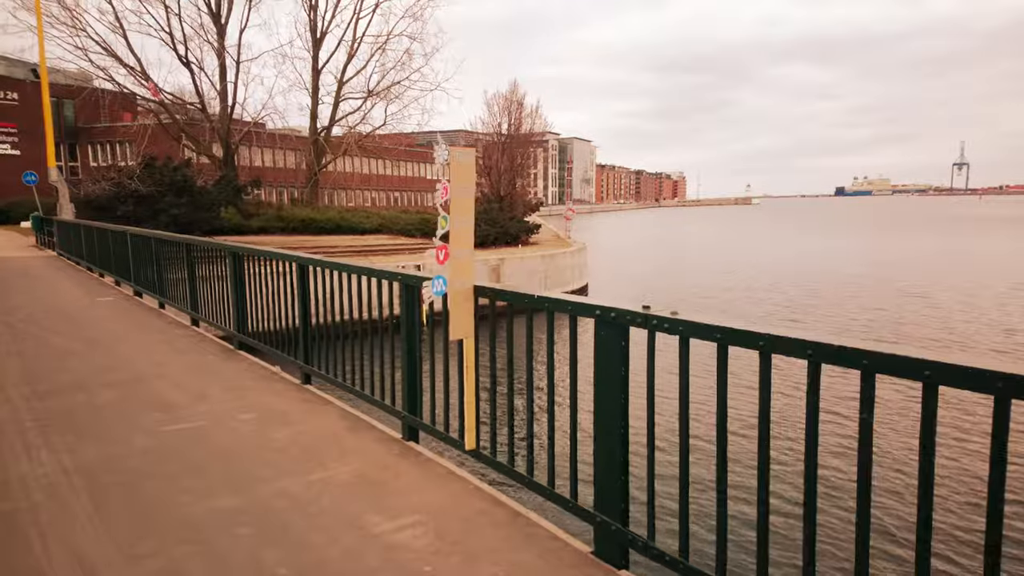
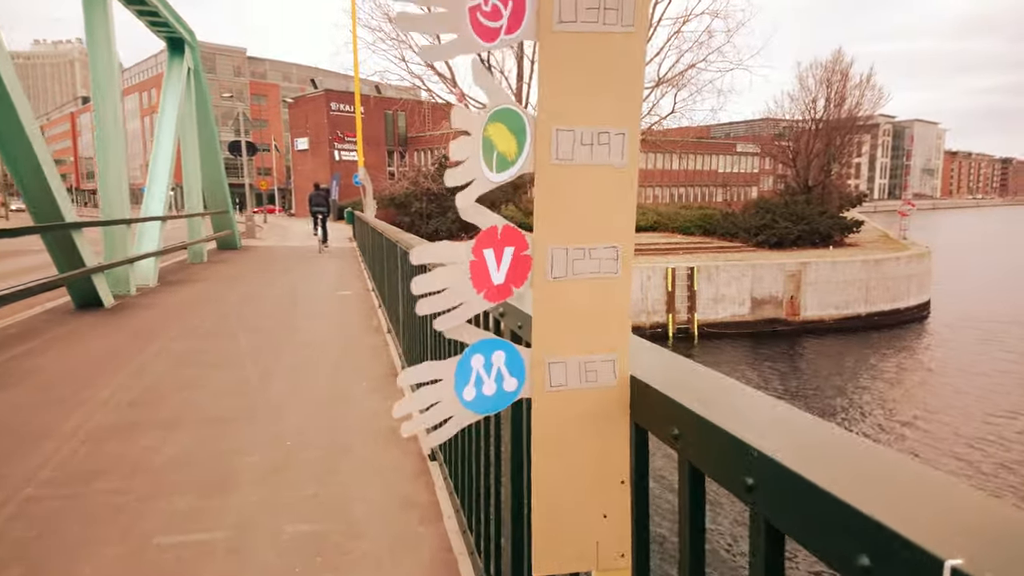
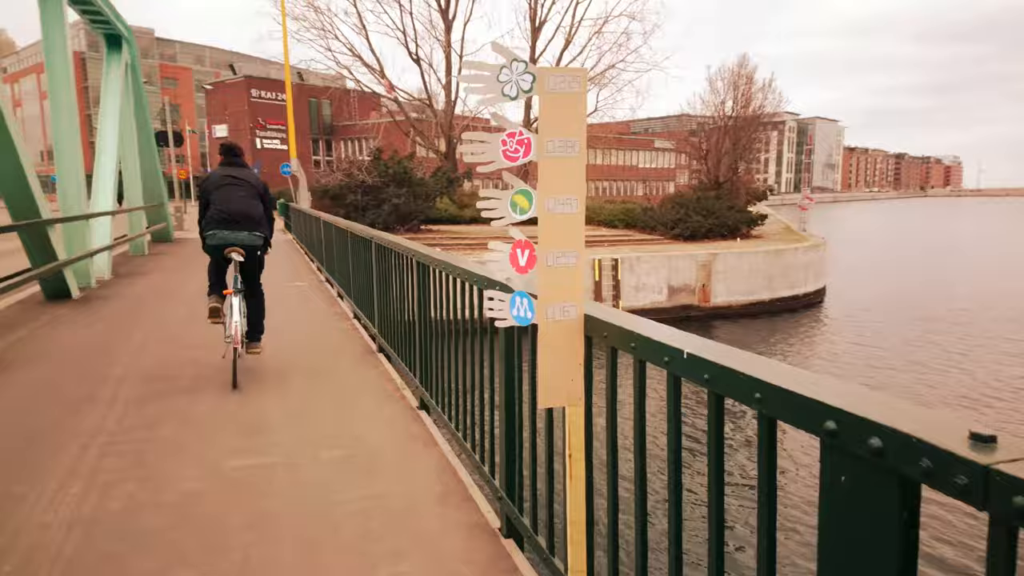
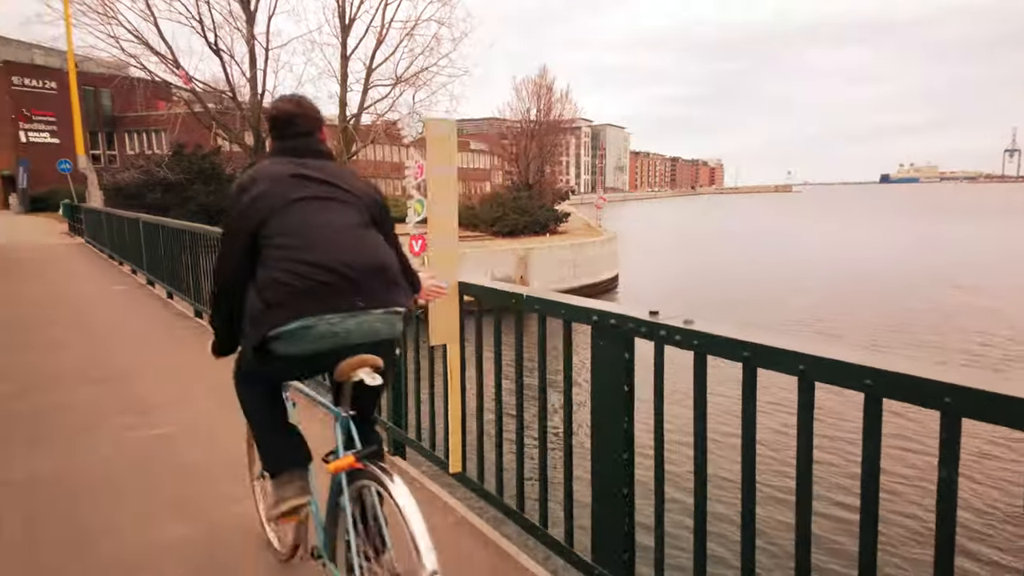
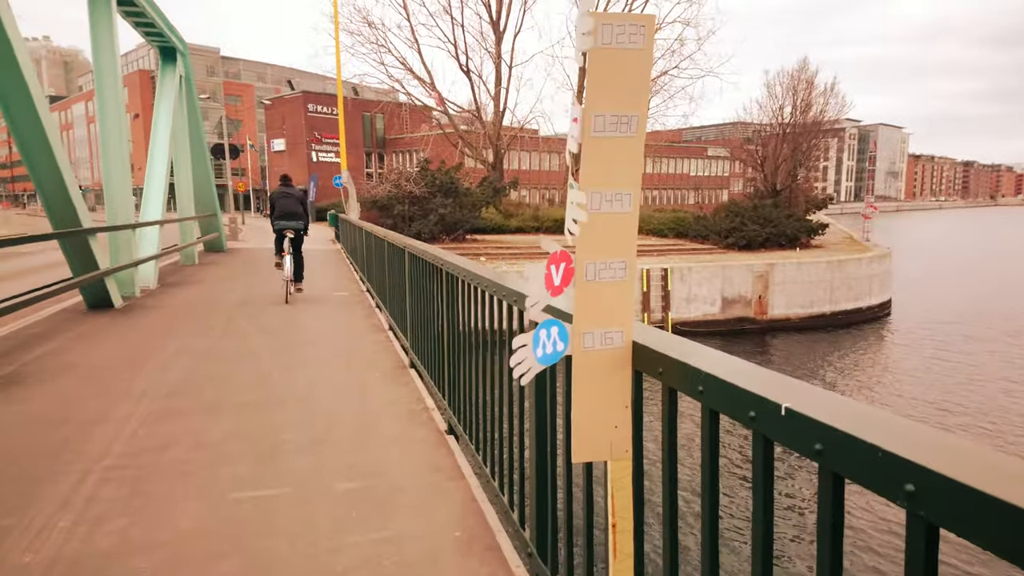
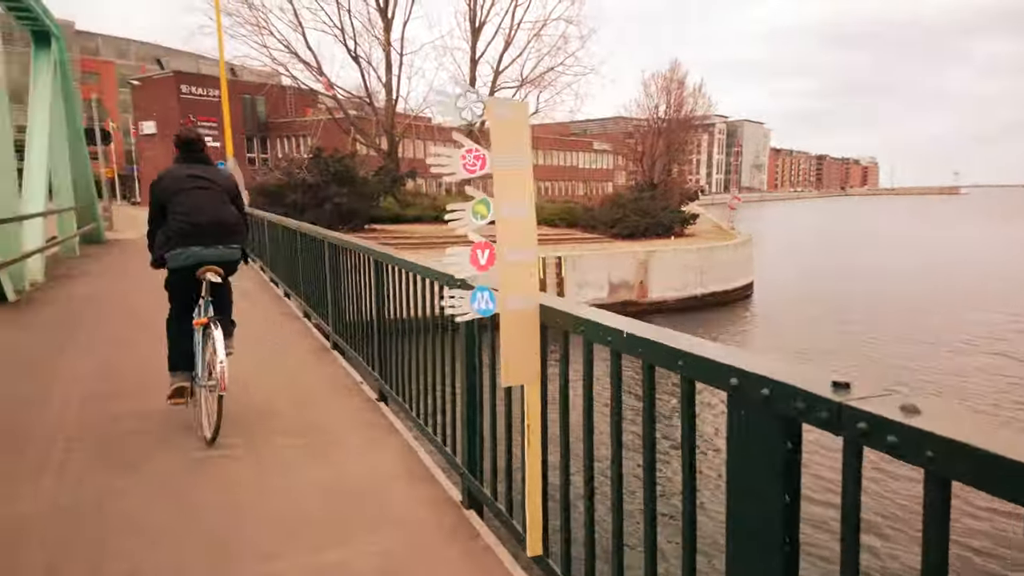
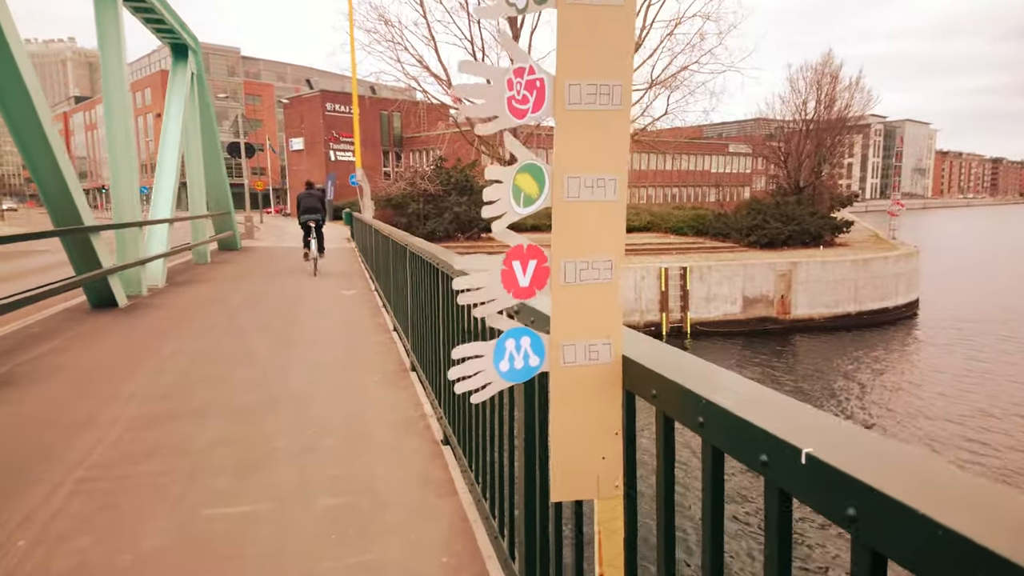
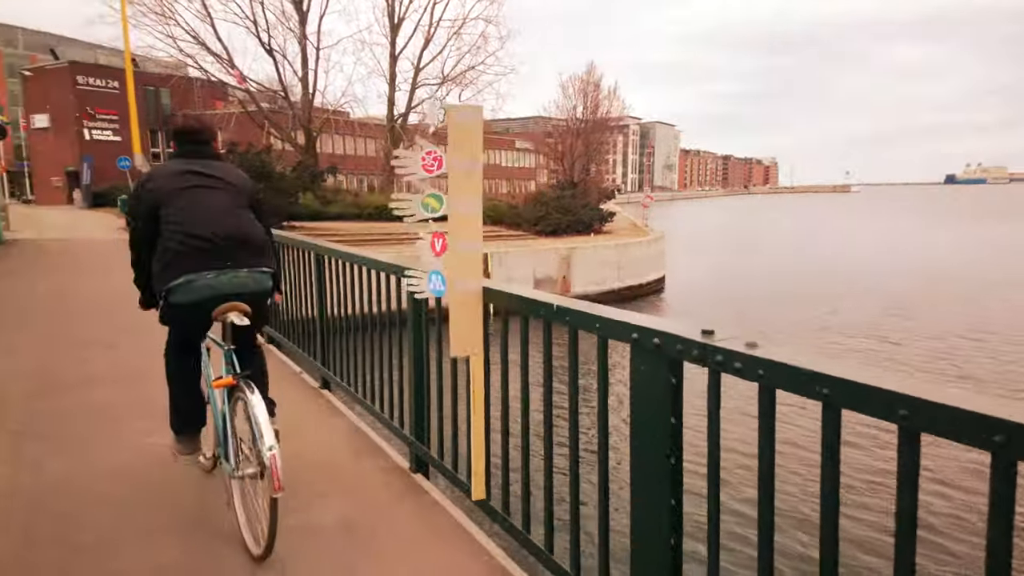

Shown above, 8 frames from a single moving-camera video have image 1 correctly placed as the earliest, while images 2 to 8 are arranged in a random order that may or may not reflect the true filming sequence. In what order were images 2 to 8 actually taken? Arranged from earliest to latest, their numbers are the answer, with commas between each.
4, 8, 6, 3, 5, 7, 2
